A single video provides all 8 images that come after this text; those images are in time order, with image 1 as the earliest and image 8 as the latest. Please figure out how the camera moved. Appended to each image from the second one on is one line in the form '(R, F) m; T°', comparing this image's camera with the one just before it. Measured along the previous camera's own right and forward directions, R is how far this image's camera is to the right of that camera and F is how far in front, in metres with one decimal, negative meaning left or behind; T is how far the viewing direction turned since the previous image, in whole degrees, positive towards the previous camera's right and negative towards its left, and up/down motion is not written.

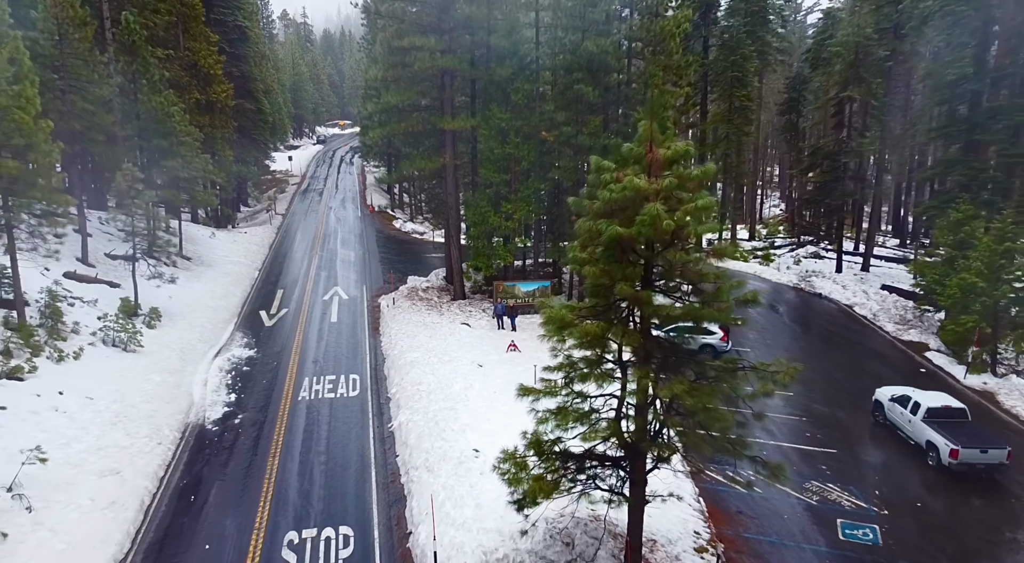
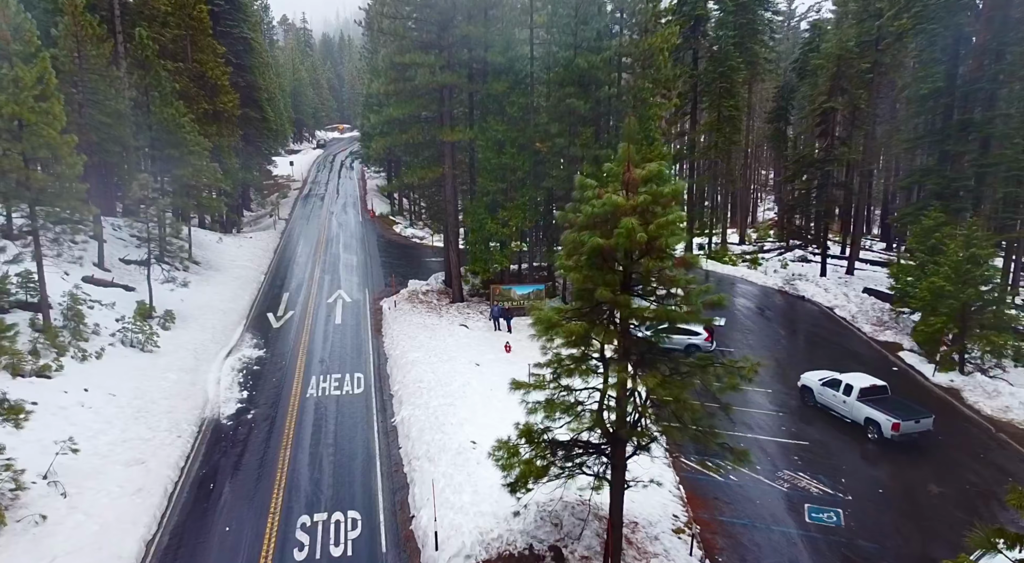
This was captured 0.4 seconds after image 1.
(+0.1, -1.1) m; 0°
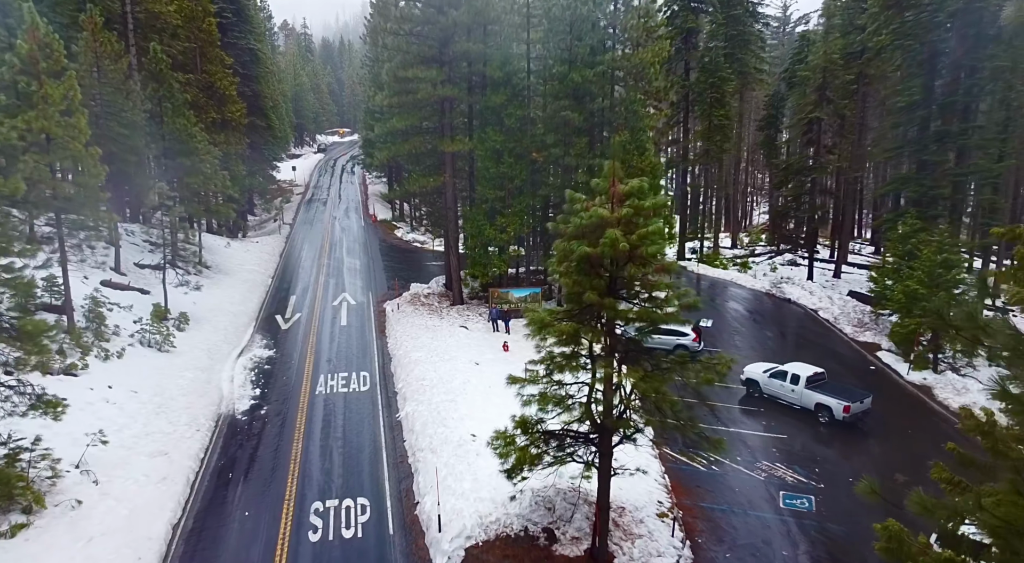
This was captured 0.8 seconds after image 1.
(0.0, -1.1) m; 0°
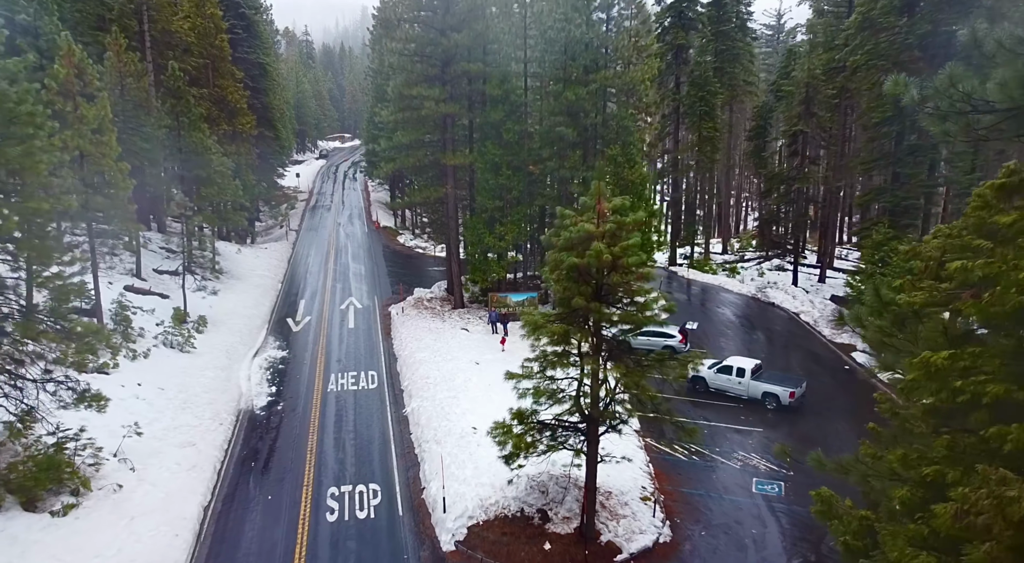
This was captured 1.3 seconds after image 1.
(0.0, -1.5) m; 0°
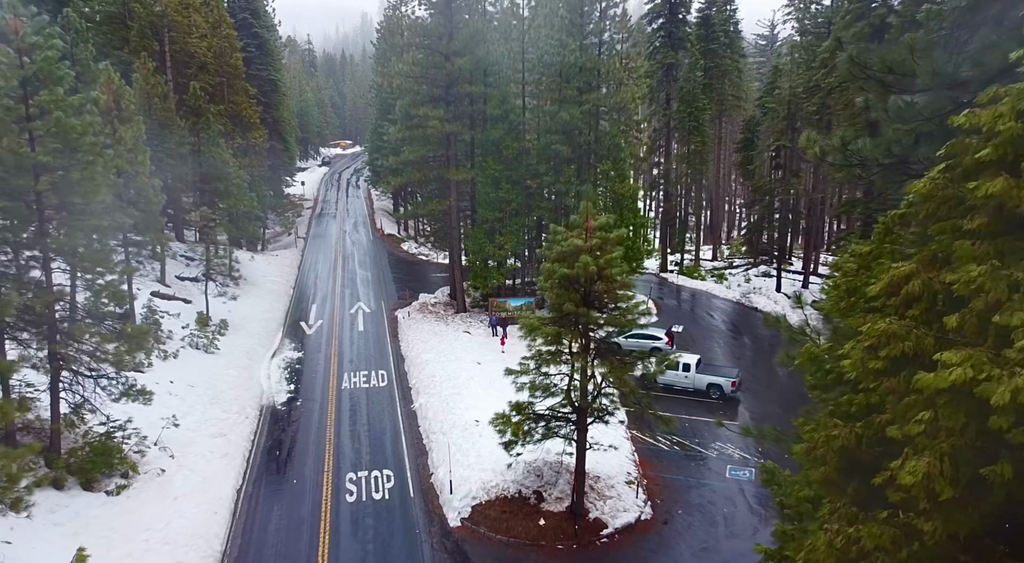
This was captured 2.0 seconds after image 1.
(0.0, -1.9) m; 0°
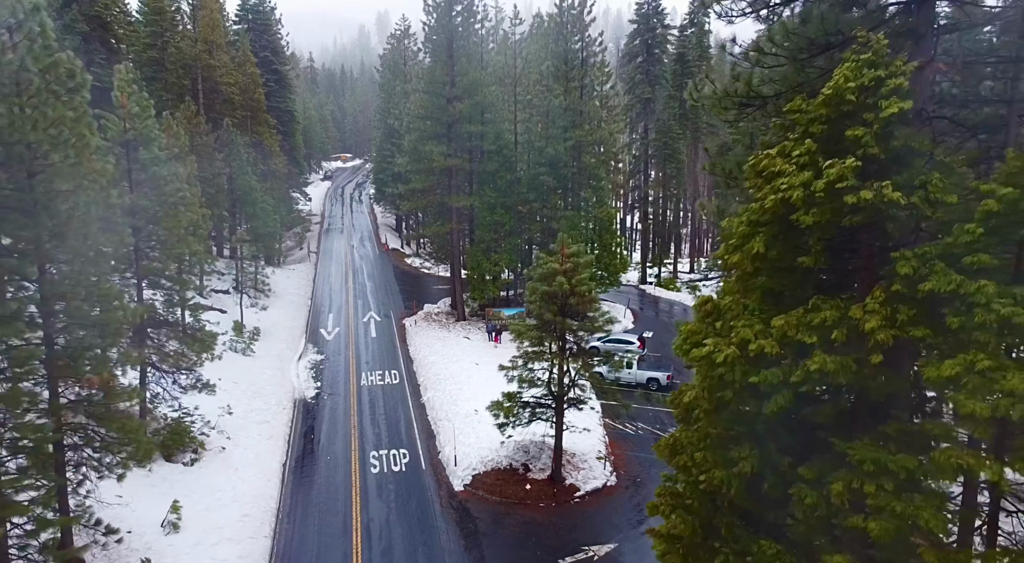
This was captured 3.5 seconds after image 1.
(+0.1, -4.1) m; 0°
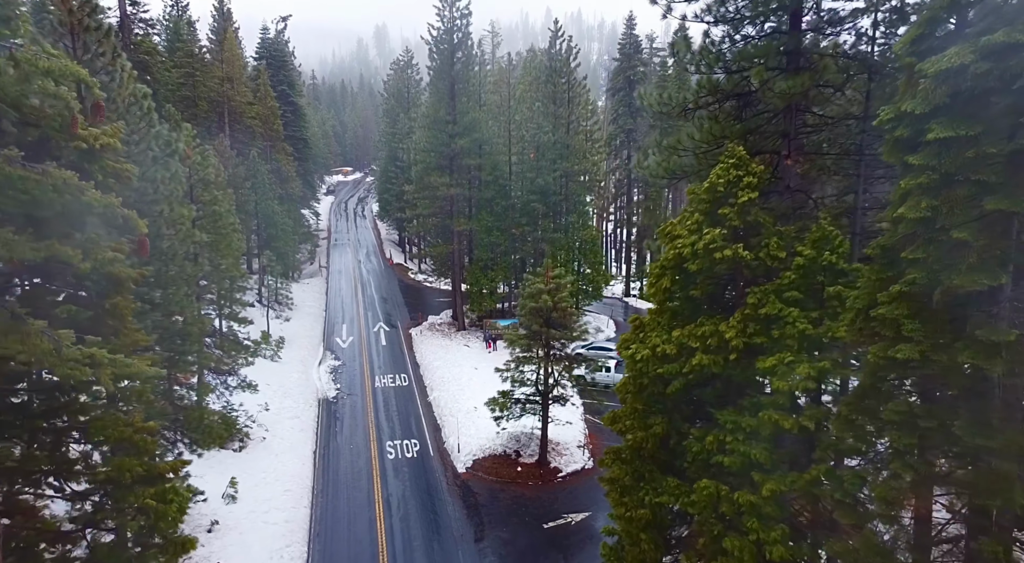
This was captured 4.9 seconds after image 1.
(+0.1, -4.0) m; 0°
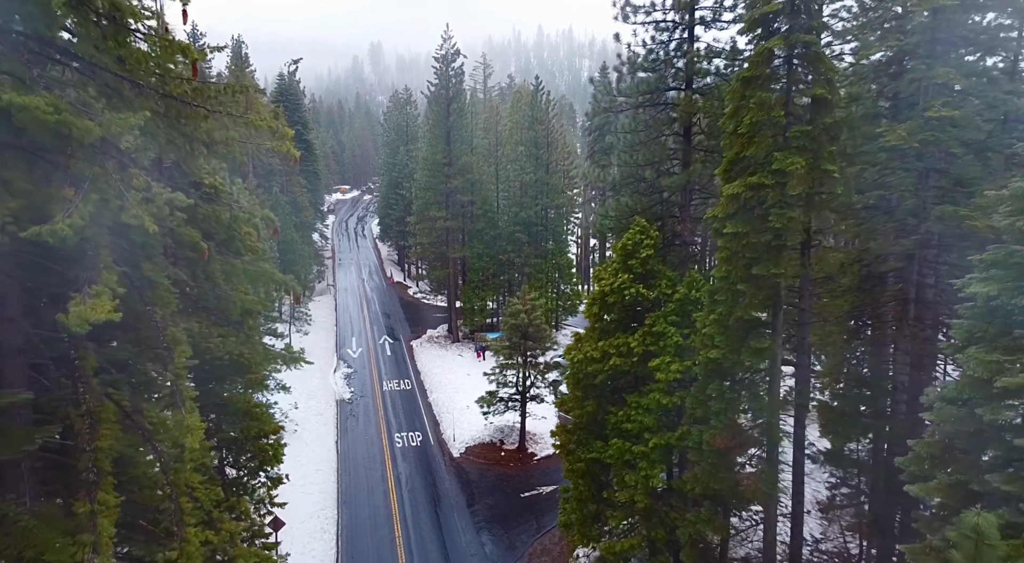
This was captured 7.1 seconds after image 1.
(+0.4, -5.7) m; +1°
